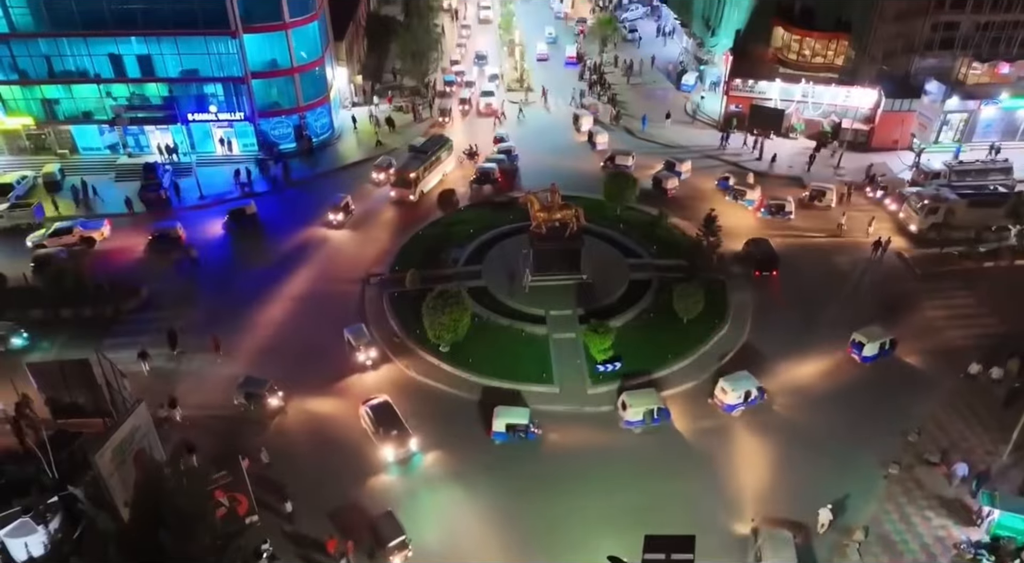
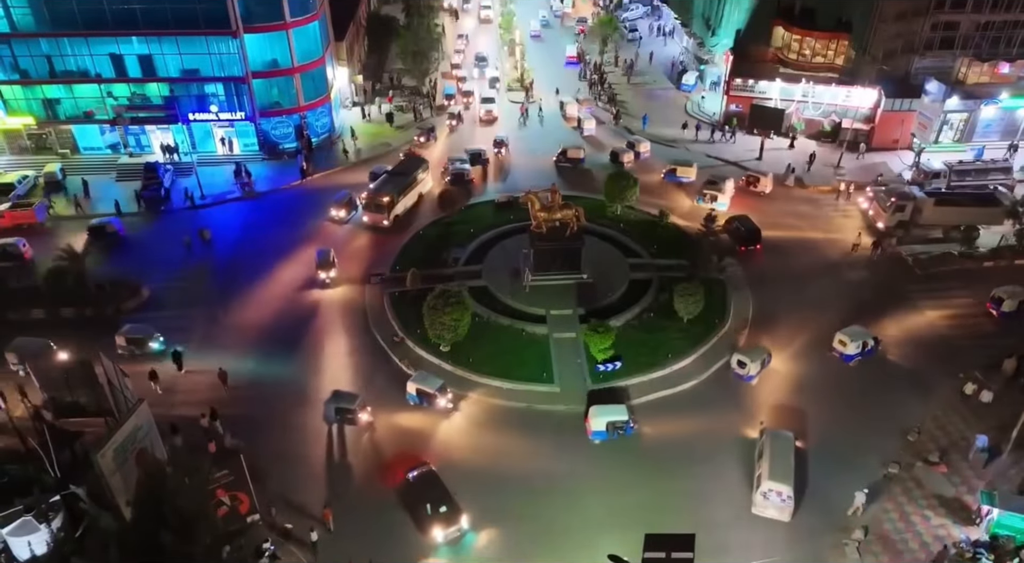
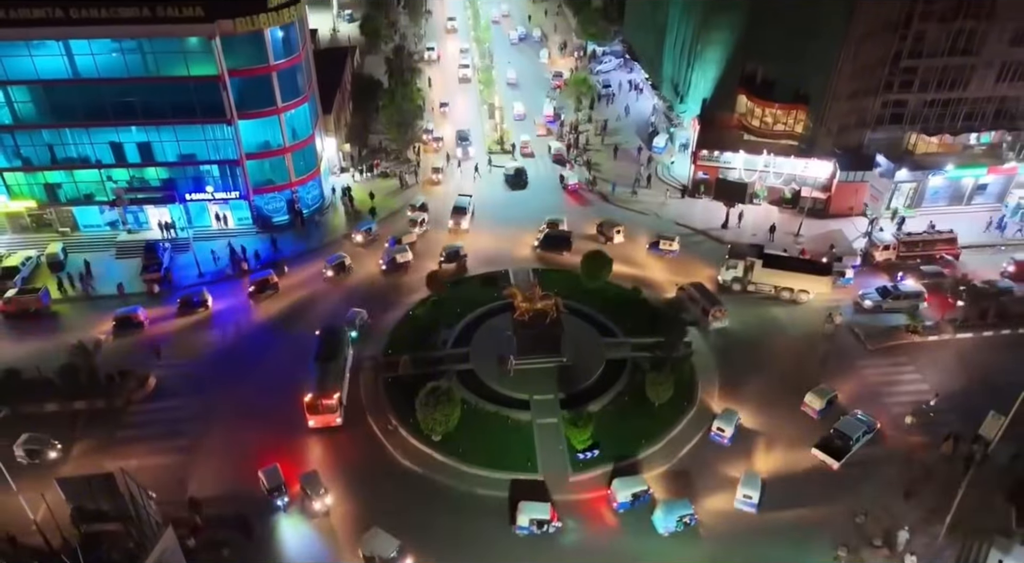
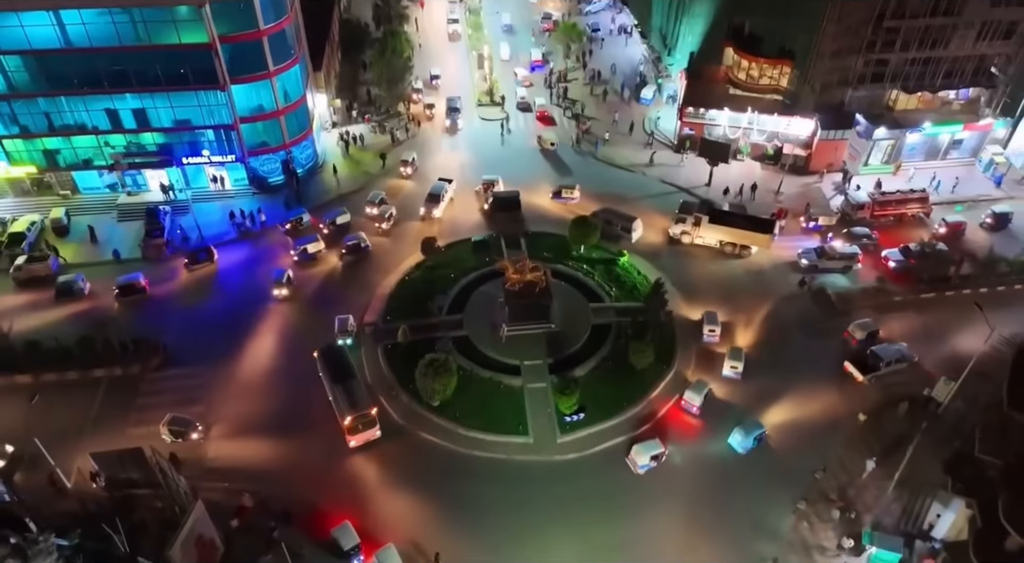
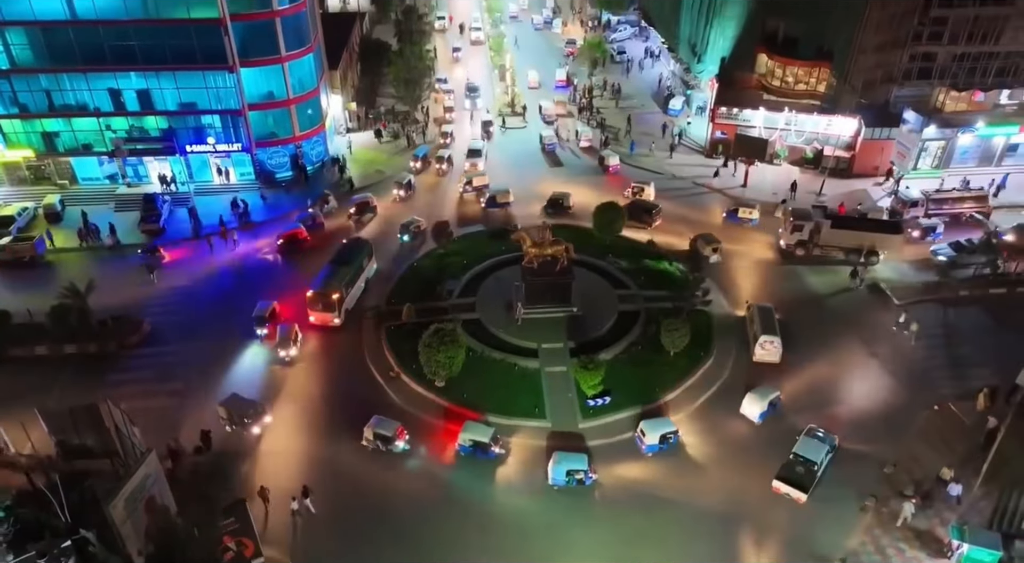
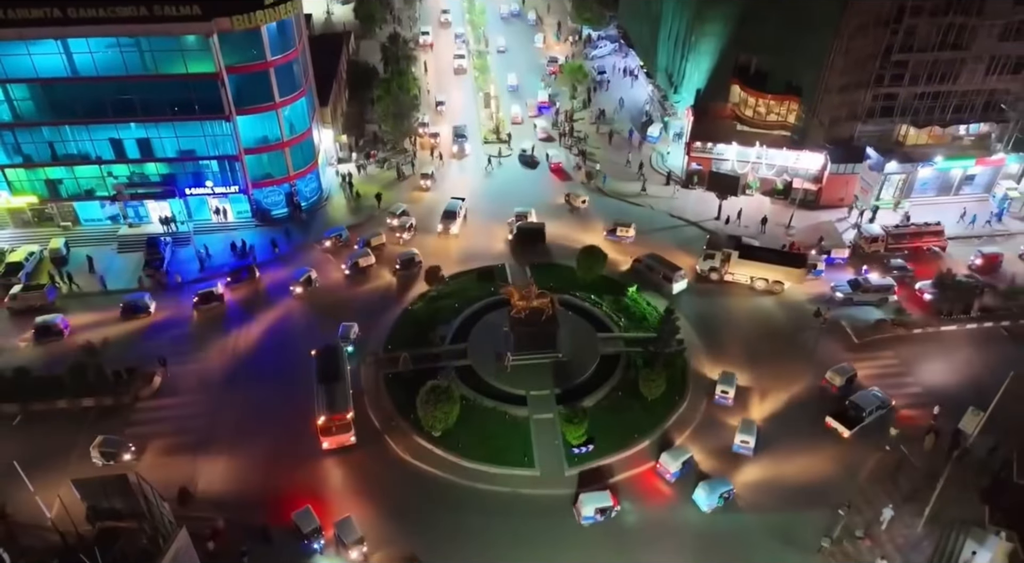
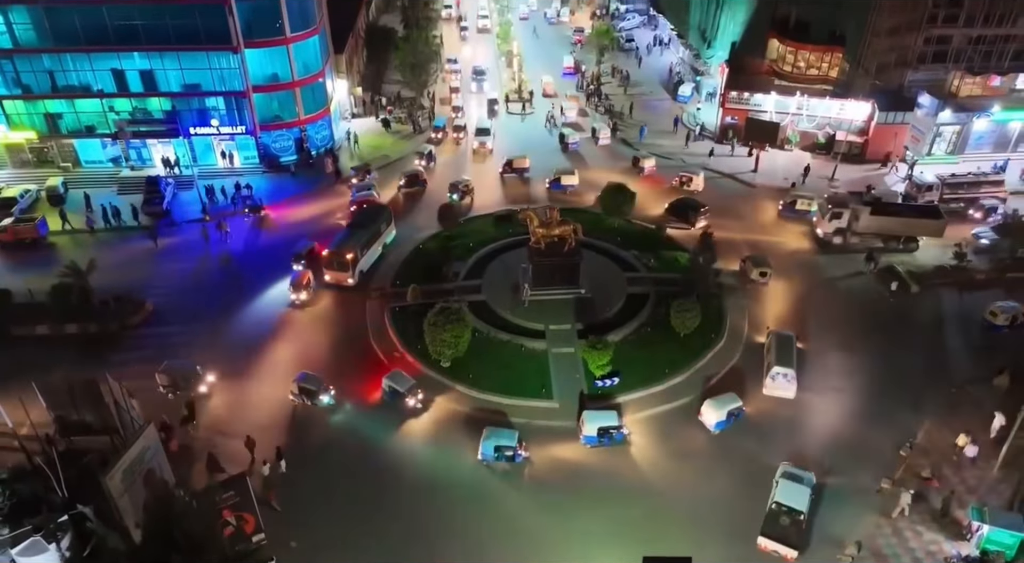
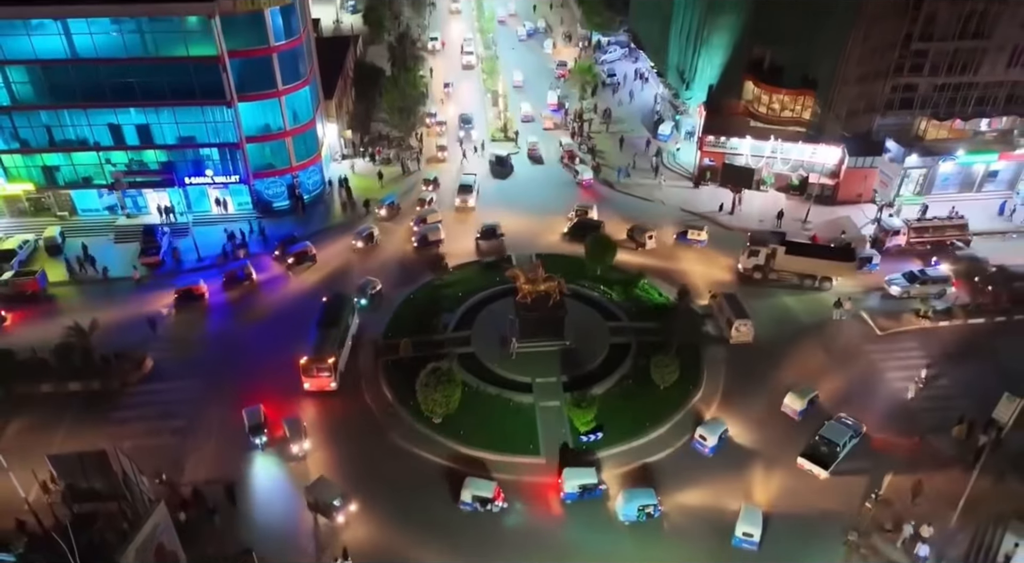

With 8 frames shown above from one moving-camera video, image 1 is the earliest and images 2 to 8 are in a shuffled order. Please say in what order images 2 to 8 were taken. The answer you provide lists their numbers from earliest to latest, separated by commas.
2, 7, 5, 8, 3, 6, 4
